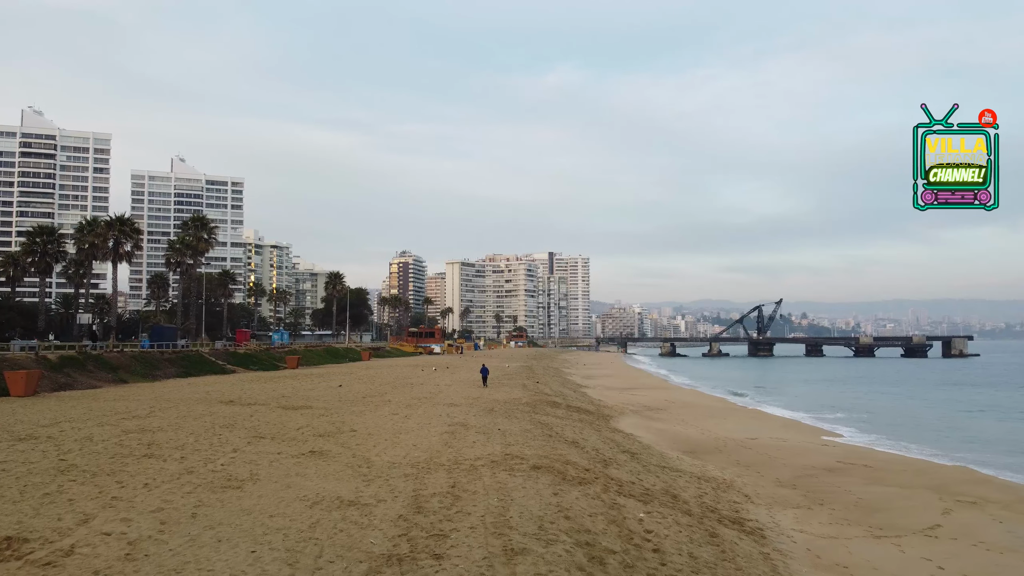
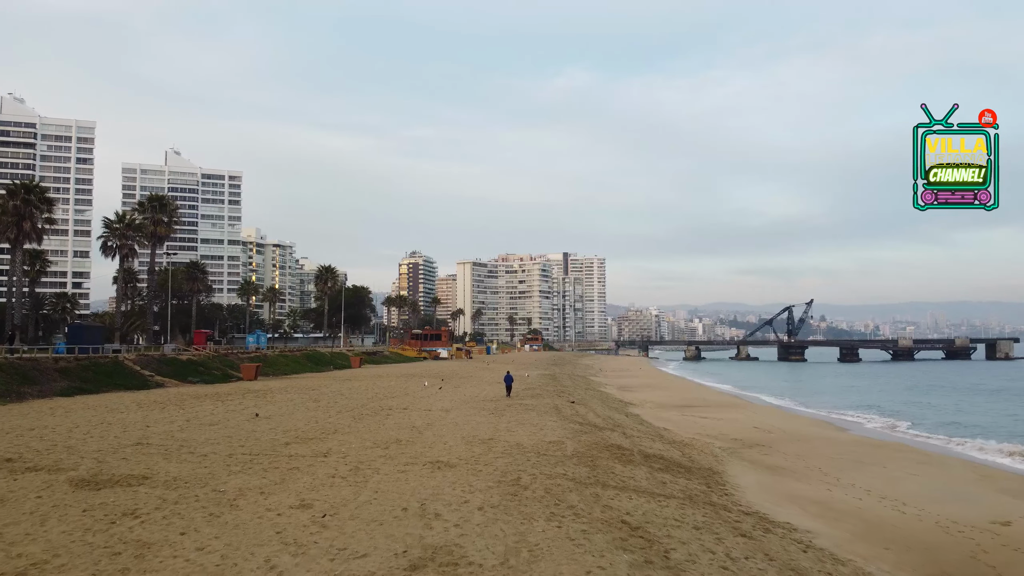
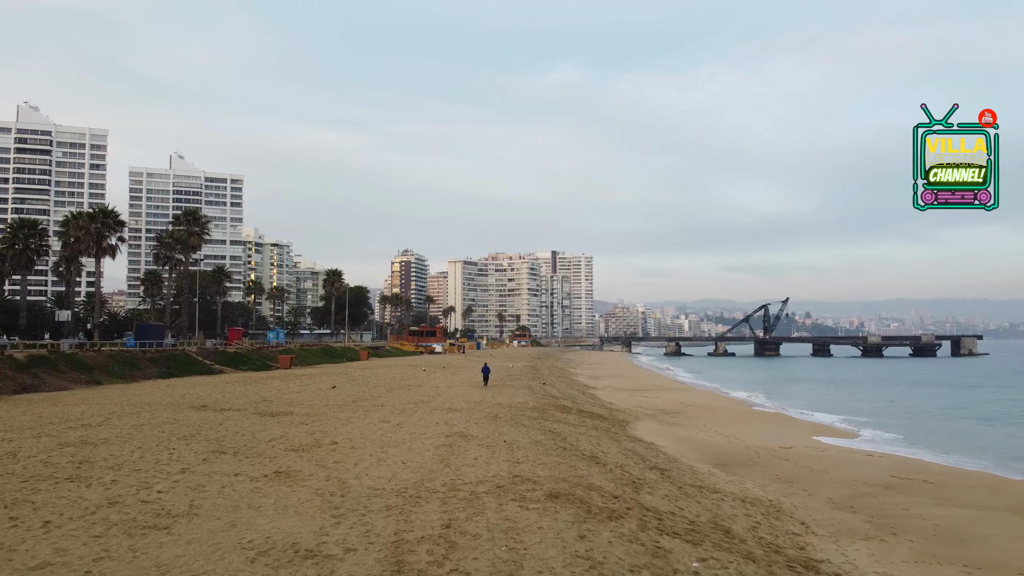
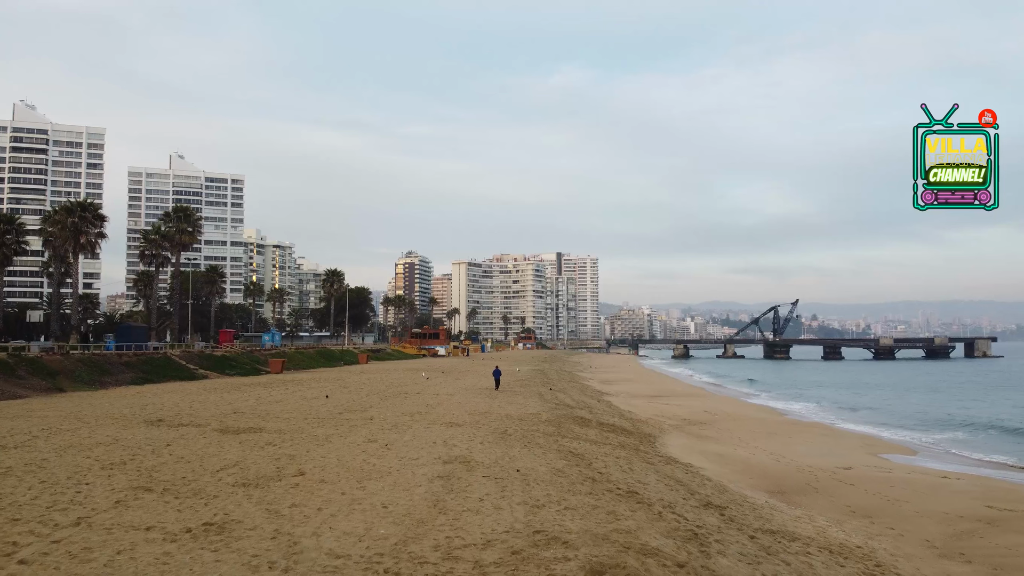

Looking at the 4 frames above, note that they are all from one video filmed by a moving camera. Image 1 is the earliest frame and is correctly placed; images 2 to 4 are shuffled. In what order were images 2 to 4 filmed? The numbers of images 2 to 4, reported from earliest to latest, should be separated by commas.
3, 4, 2
